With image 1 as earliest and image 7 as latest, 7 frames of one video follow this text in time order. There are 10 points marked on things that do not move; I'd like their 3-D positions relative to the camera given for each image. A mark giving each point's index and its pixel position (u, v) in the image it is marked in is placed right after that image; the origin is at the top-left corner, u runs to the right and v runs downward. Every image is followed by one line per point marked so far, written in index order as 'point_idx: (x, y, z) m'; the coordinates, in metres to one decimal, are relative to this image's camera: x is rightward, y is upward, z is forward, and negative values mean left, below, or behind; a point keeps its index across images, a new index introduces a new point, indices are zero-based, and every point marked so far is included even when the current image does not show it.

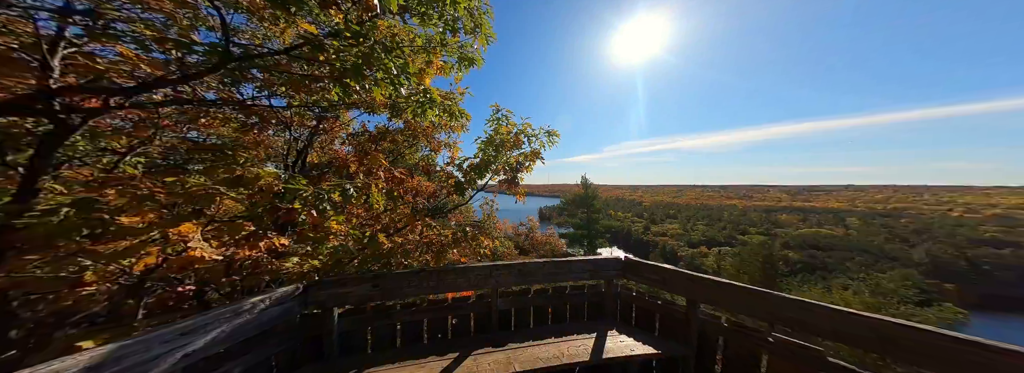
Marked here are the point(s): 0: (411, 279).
0: (-0.7, -0.6, +1.6) m
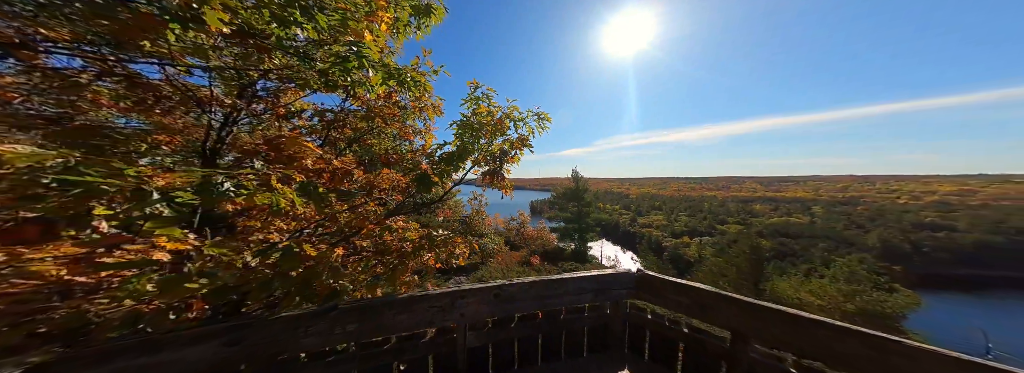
0: (-0.8, -0.6, +1.0) m
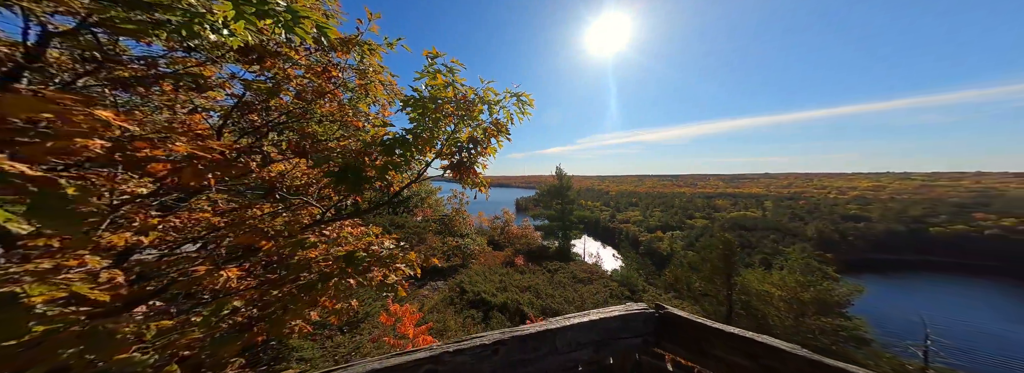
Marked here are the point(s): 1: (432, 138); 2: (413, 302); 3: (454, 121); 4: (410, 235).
0: (-1.0, -0.5, +0.3) m
1: (-0.8, +0.4, +2.3) m
2: (-3.3, -3.8, +7.8) m
3: (-0.6, +0.7, +2.5) m
4: (-5.4, -2.5, +12.7) m
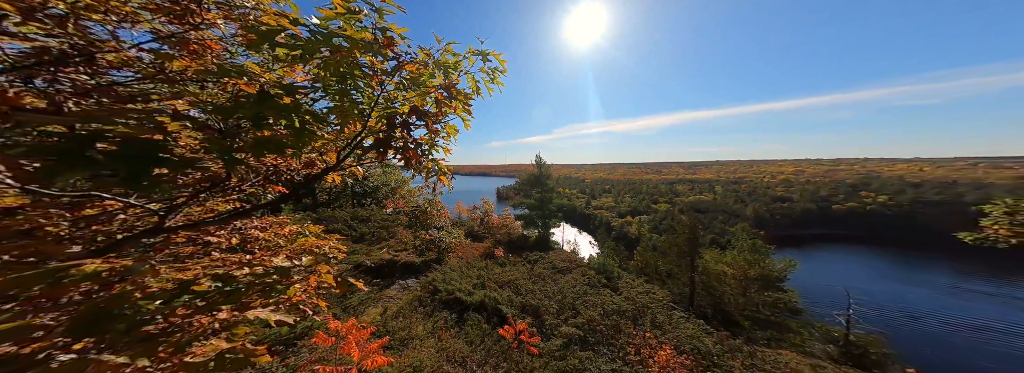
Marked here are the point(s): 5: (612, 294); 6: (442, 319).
0: (-1.1, -0.5, -0.3) m
1: (-1.1, +0.5, +1.6) m
2: (-4.0, -3.5, +7.1) m
3: (-0.9, +0.7, +1.8) m
4: (-6.5, -2.0, +11.7) m
5: (+4.6, -5.0, +11.5) m
6: (-2.0, -3.9, +7.2) m
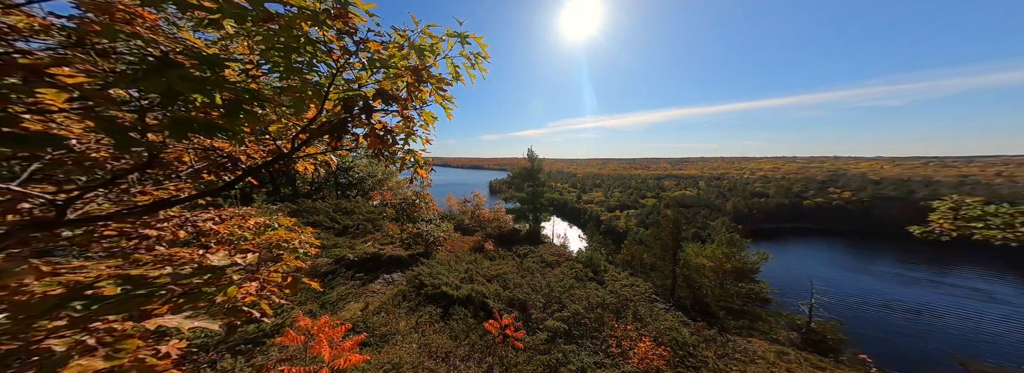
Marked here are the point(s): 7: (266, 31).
0: (-1.2, -0.5, -0.5) m
1: (-1.2, +0.6, +1.4) m
2: (-4.4, -3.3, +6.9) m
3: (-1.1, +0.8, +1.6) m
4: (-7.0, -1.7, +11.4) m
5: (+4.0, -4.8, +11.6) m
6: (-2.4, -3.6, +7.1) m
7: (-1.4, +0.9, +1.4) m
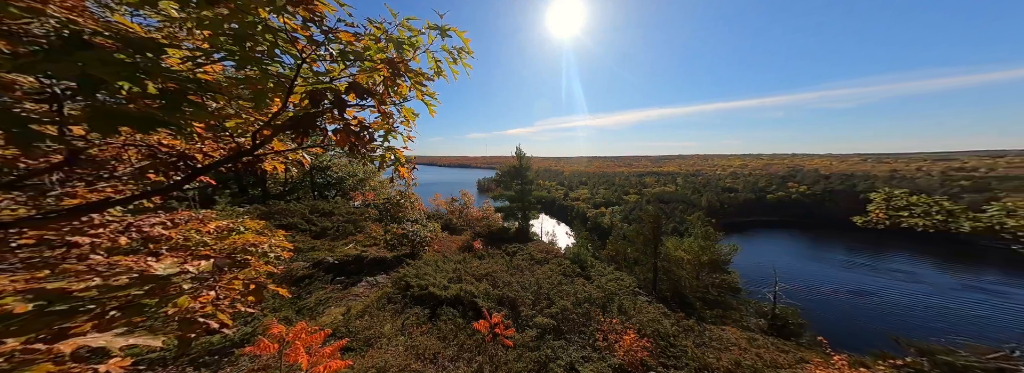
0: (-1.2, -0.5, -0.6) m
1: (-1.4, +0.6, +1.3) m
2: (-4.7, -3.3, +6.6) m
3: (-1.2, +0.8, +1.5) m
4: (-7.6, -1.7, +11.1) m
5: (+3.5, -4.6, +11.8) m
6: (-2.7, -3.6, +6.9) m
7: (-1.5, +0.9, +1.3) m
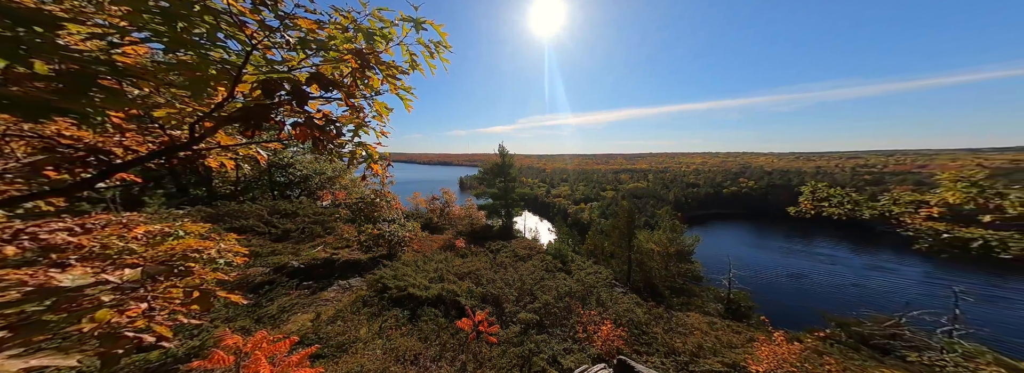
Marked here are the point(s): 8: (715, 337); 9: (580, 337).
0: (-1.3, -0.5, -0.7) m
1: (-1.5, +0.6, +1.2) m
2: (-5.2, -3.3, +6.3) m
3: (-1.4, +0.8, +1.4) m
4: (-8.4, -1.7, +10.5) m
5: (+2.7, -4.4, +12.0) m
6: (-3.2, -3.6, +6.7) m
7: (-1.7, +0.9, +1.1) m
8: (+7.6, -5.5, +9.0) m
9: (+2.0, -4.4, +7.2) m
